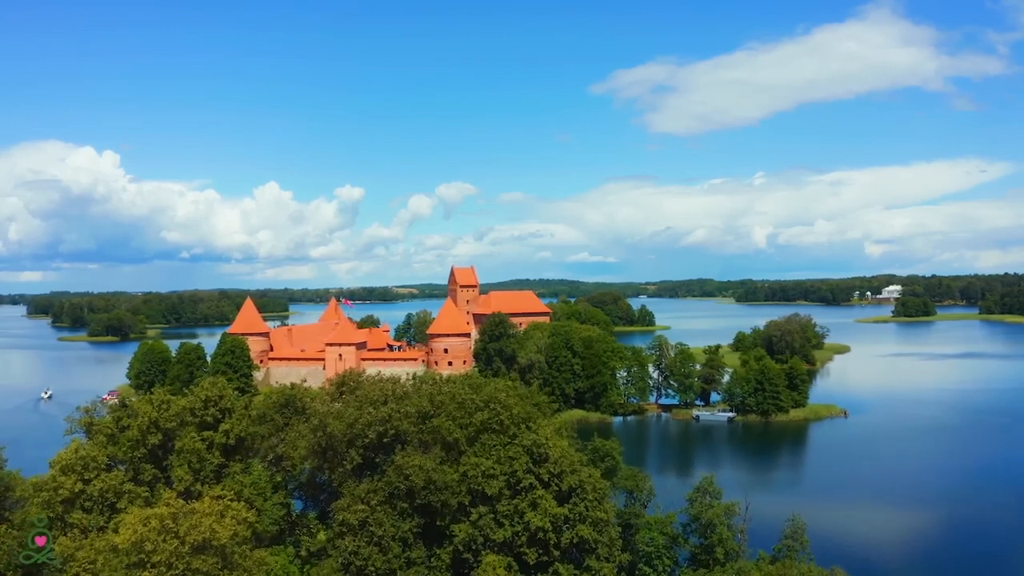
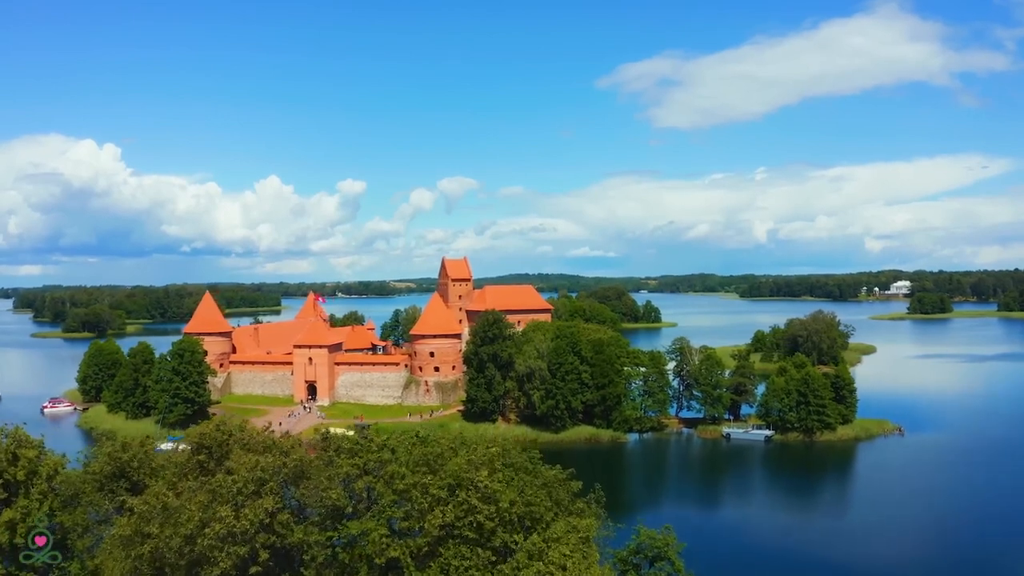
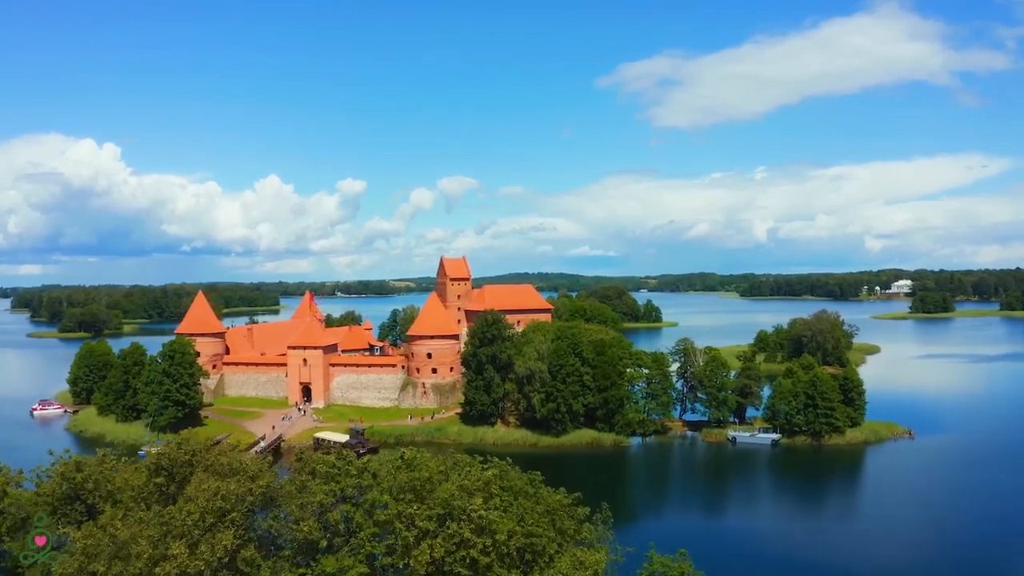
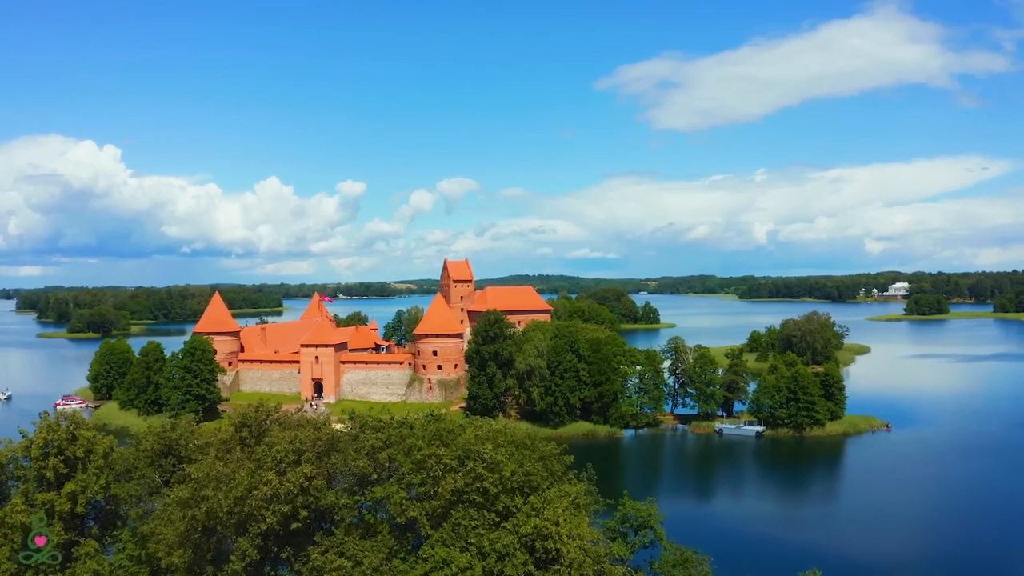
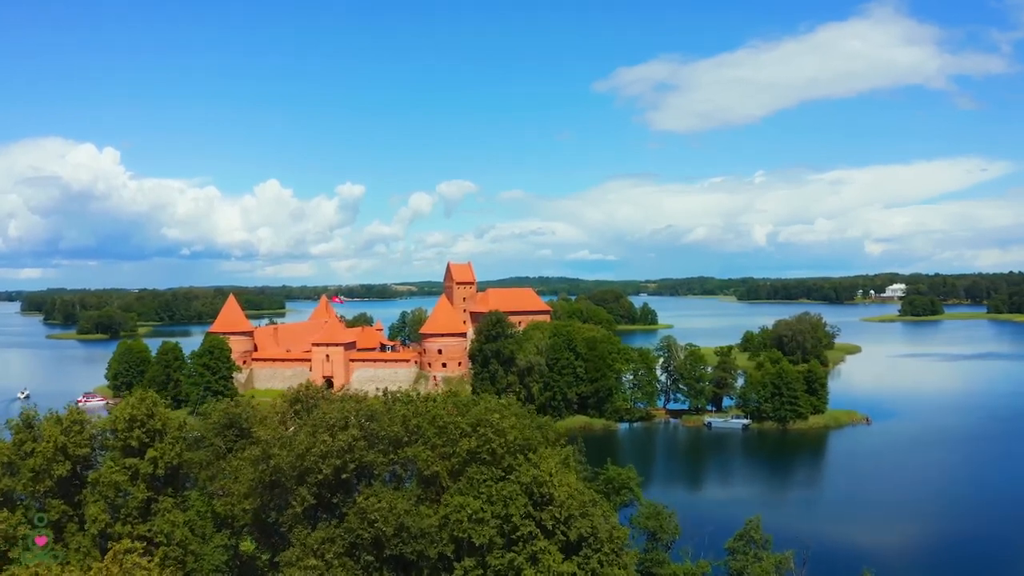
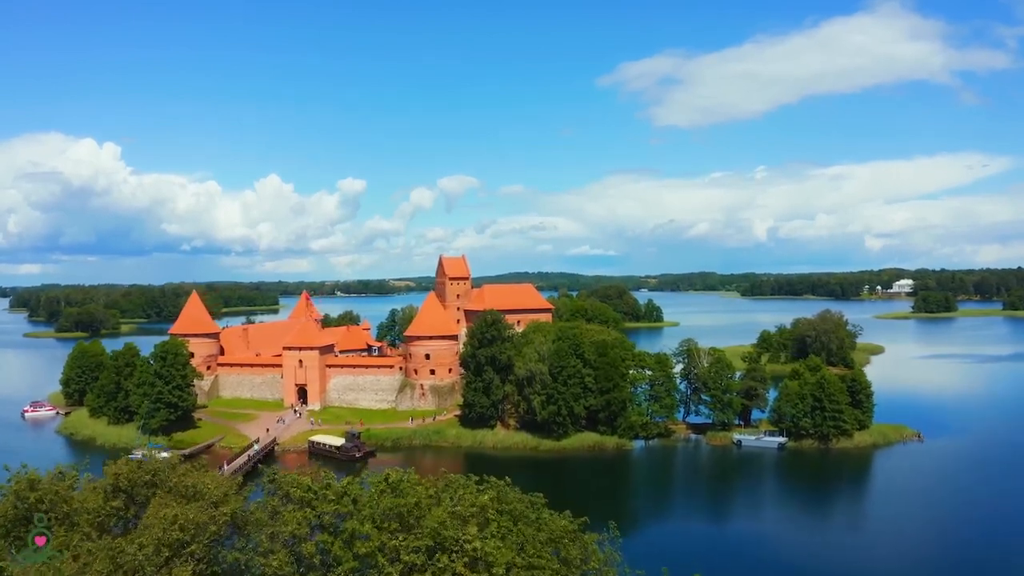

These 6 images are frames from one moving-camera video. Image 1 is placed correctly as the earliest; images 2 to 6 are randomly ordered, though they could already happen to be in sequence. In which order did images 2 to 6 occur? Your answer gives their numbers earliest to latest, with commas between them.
5, 4, 2, 3, 6
